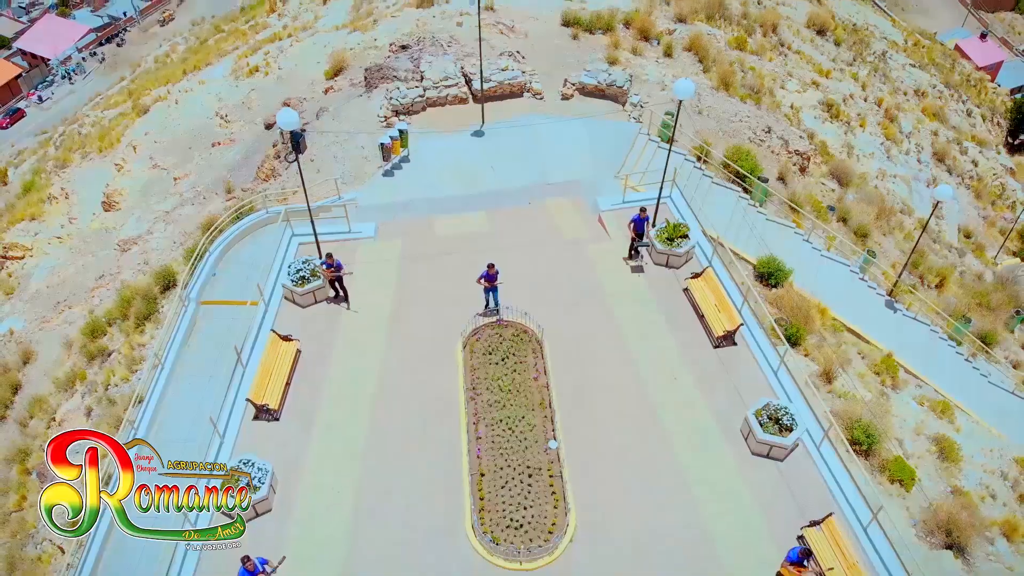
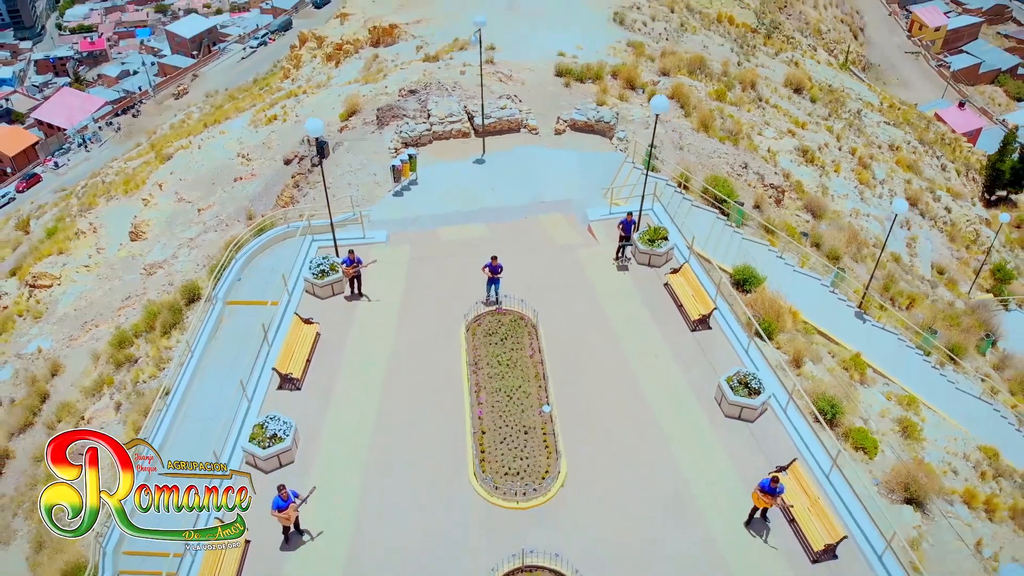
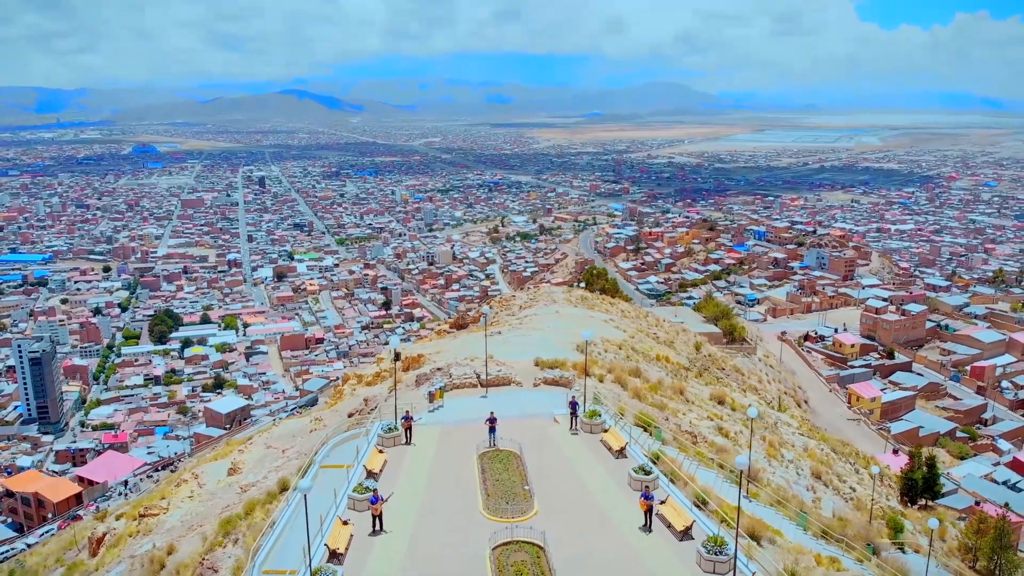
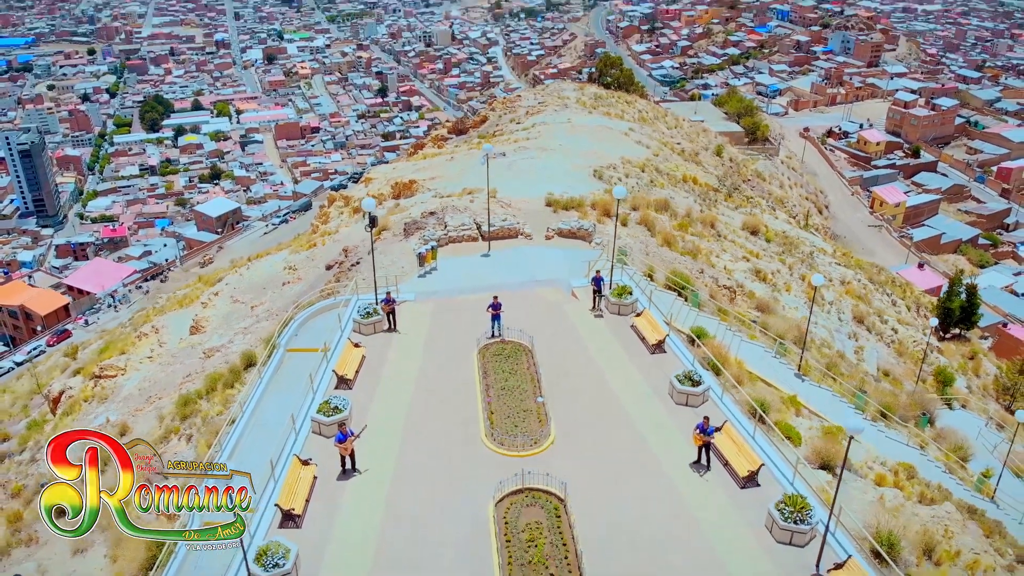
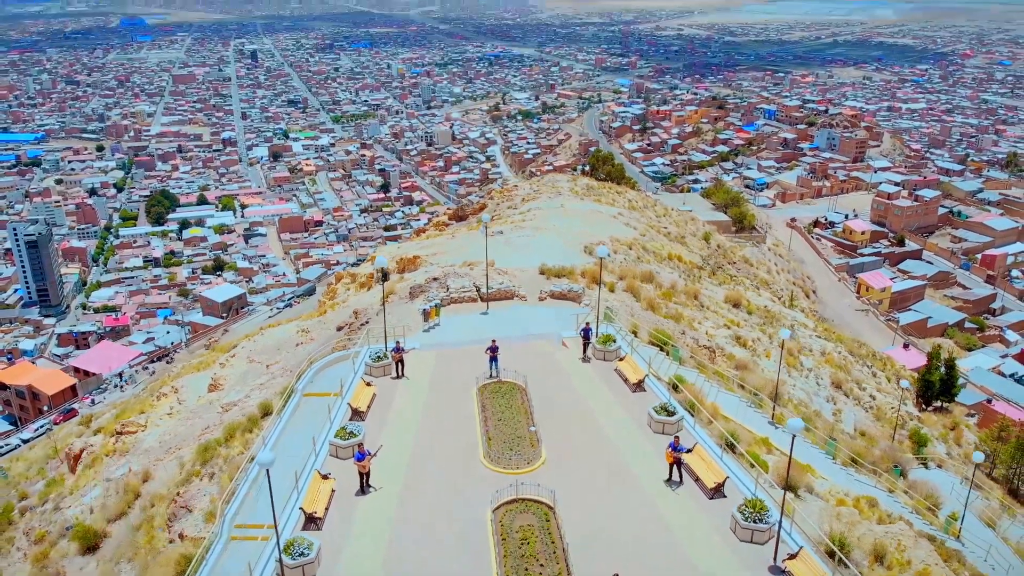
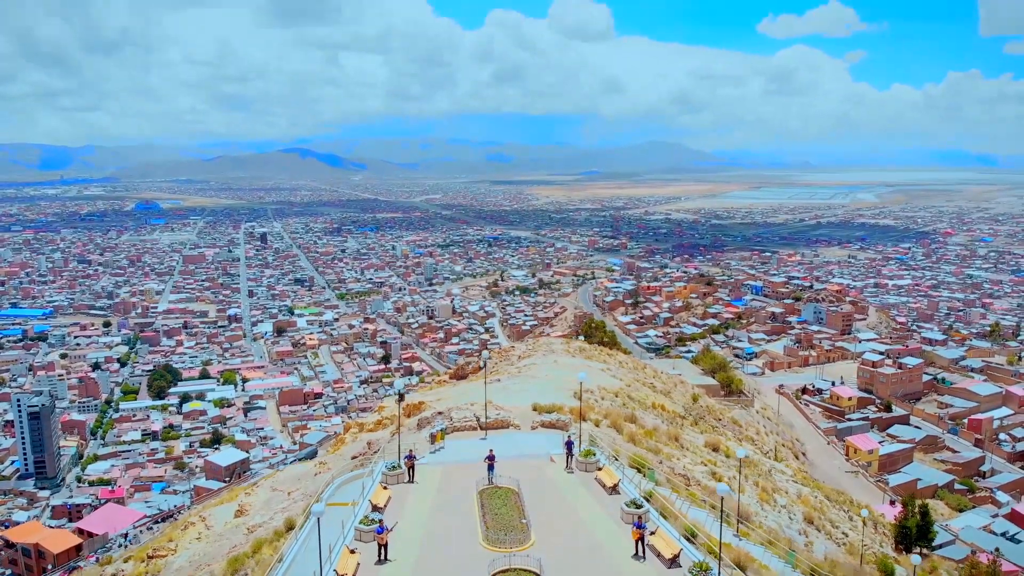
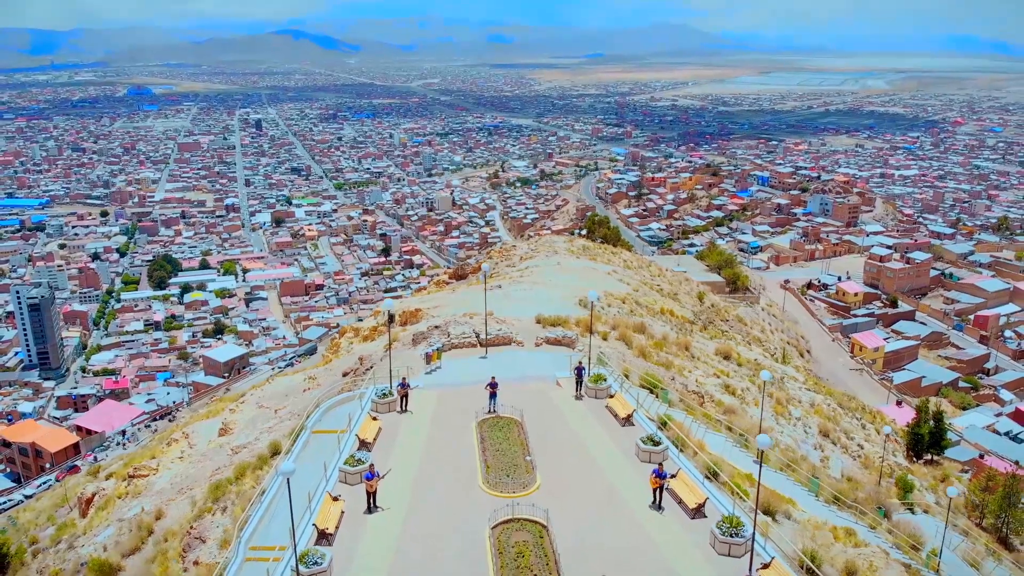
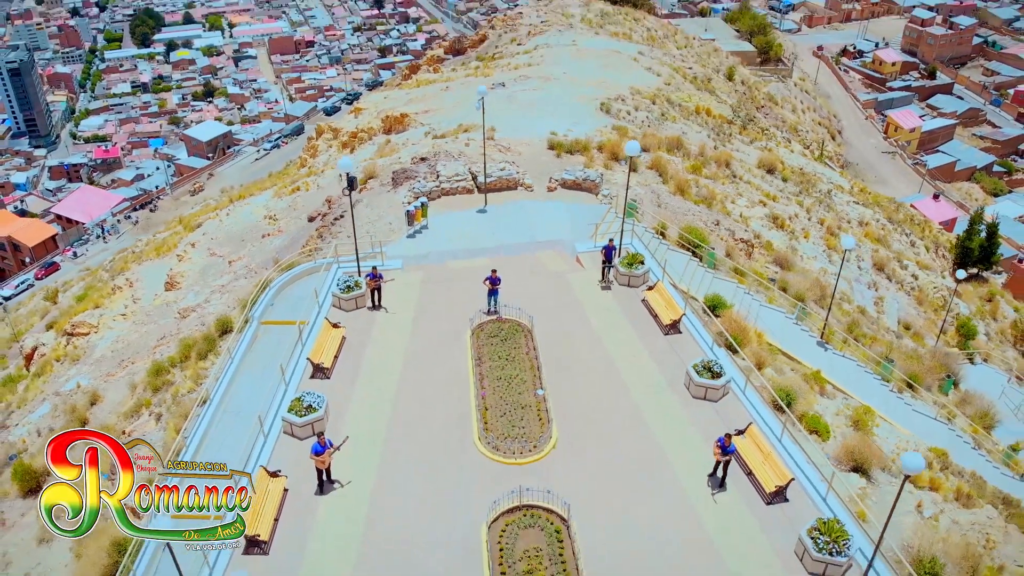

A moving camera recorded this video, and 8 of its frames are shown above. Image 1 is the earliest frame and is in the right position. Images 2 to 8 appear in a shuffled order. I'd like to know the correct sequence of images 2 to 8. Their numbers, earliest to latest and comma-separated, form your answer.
2, 8, 4, 5, 7, 3, 6
